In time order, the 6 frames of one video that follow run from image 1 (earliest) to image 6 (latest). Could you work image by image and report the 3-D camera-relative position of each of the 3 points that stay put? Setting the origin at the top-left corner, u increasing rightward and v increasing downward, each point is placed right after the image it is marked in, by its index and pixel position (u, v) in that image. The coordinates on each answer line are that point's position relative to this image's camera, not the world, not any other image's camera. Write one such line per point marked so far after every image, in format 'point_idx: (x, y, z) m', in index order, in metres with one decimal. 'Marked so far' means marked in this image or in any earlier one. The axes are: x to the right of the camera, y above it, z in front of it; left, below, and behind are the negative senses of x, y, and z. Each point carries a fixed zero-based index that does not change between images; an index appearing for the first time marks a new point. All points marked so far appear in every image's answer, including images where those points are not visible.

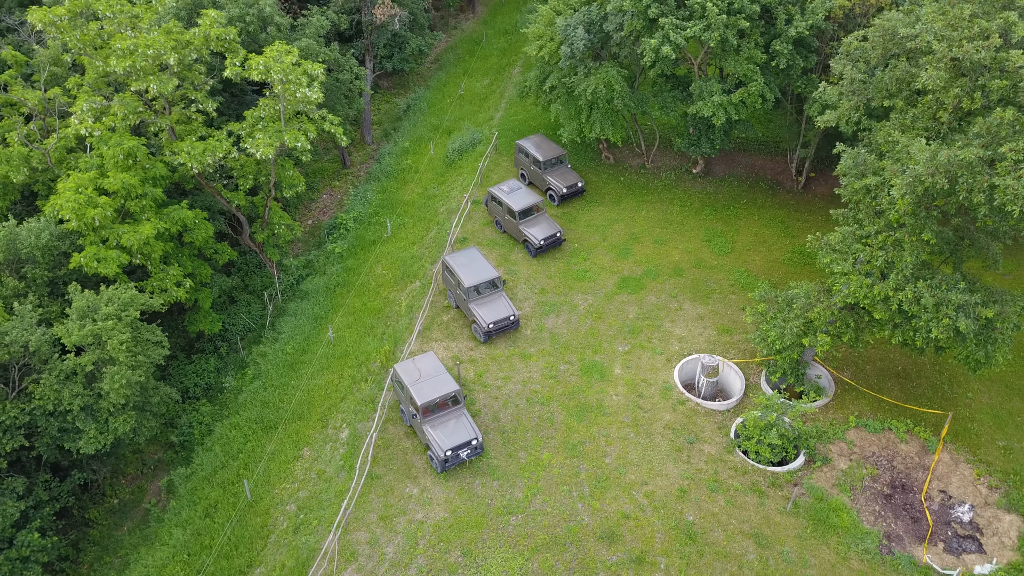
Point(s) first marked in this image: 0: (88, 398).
0: (-8.9, -2.3, +17.0) m
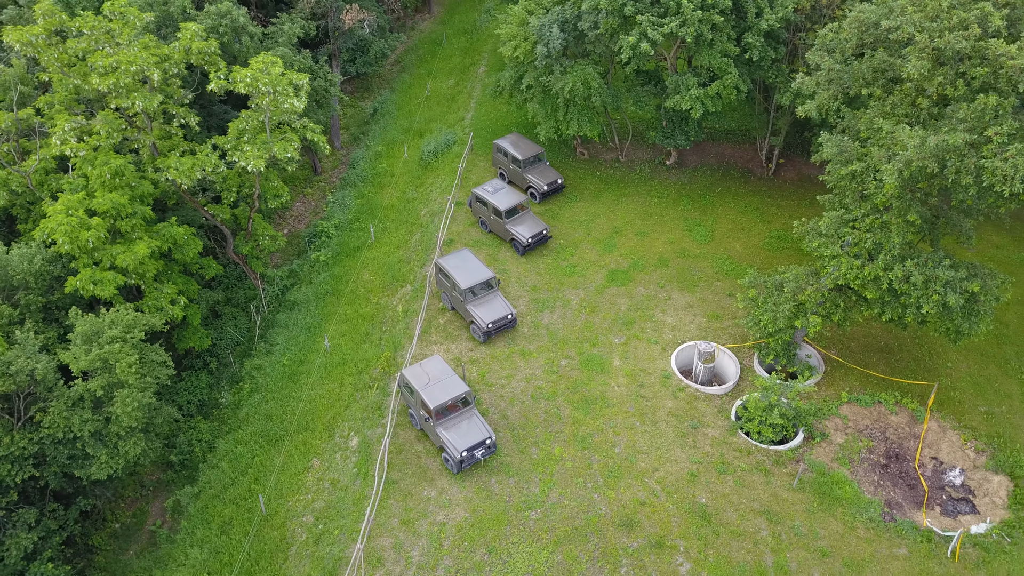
0: (-8.5, -2.8, +16.7) m
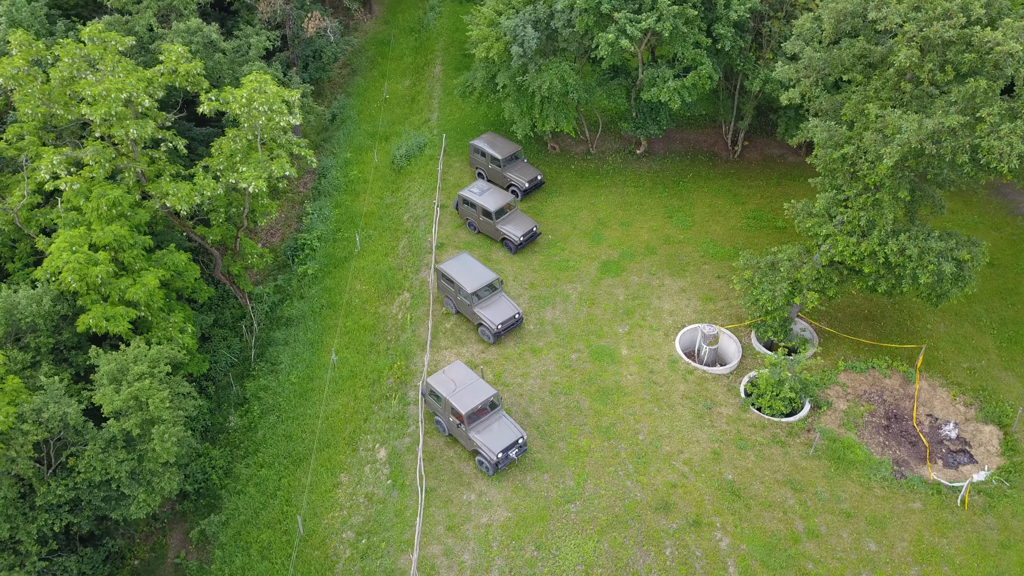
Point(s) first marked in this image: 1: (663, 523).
0: (-7.7, -3.6, +16.4) m
1: (+3.3, -5.2, +17.7) m
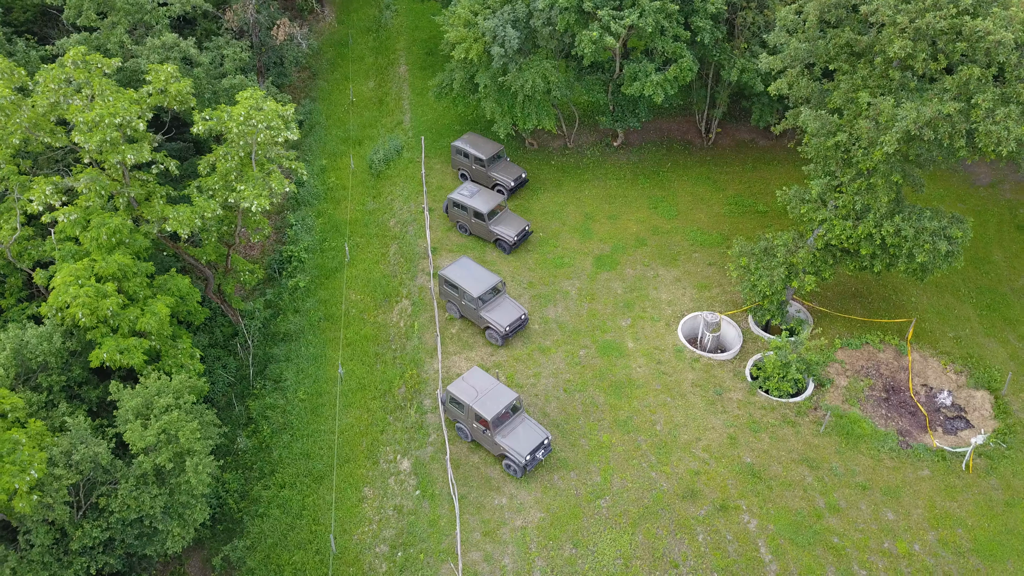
0: (-6.9, -4.2, +16.1) m
1: (+4.1, -5.0, +18.3) m
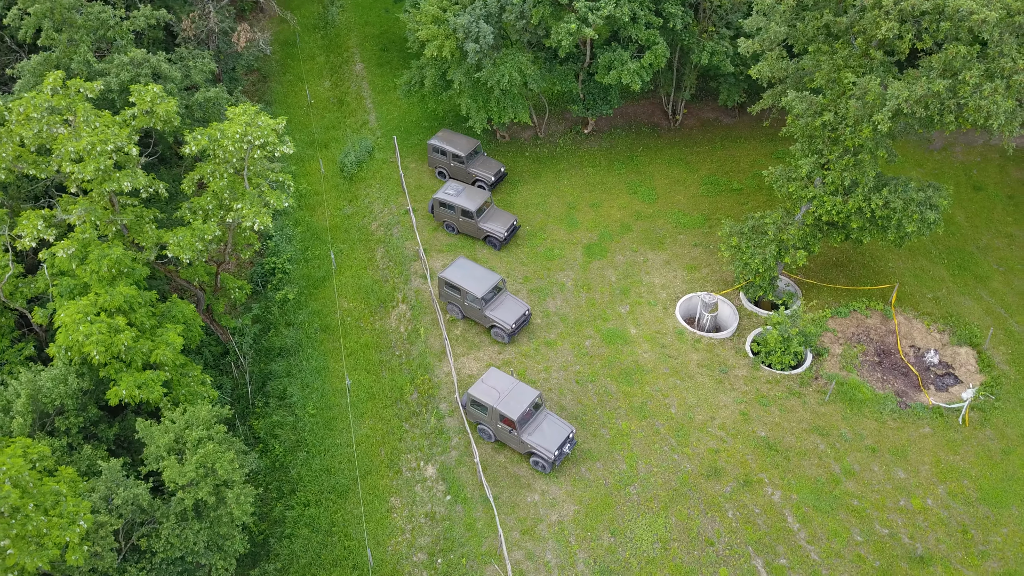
0: (-5.9, -4.8, +15.8) m
1: (+4.8, -4.7, +18.9) m
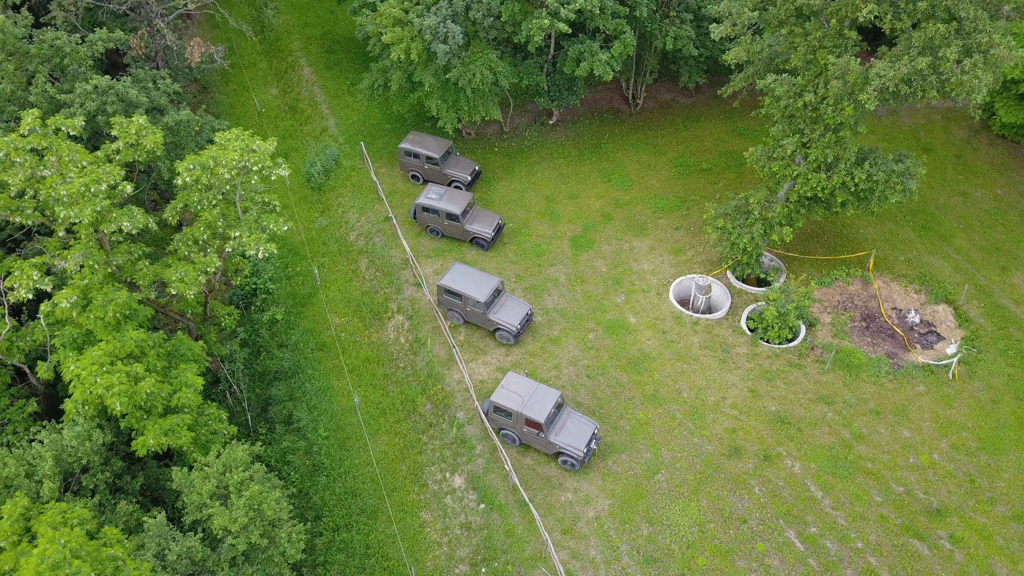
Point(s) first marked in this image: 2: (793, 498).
0: (-4.8, -5.5, +15.4) m
1: (+5.6, -4.3, +19.5) m
2: (+6.6, -4.9, +18.9) m
